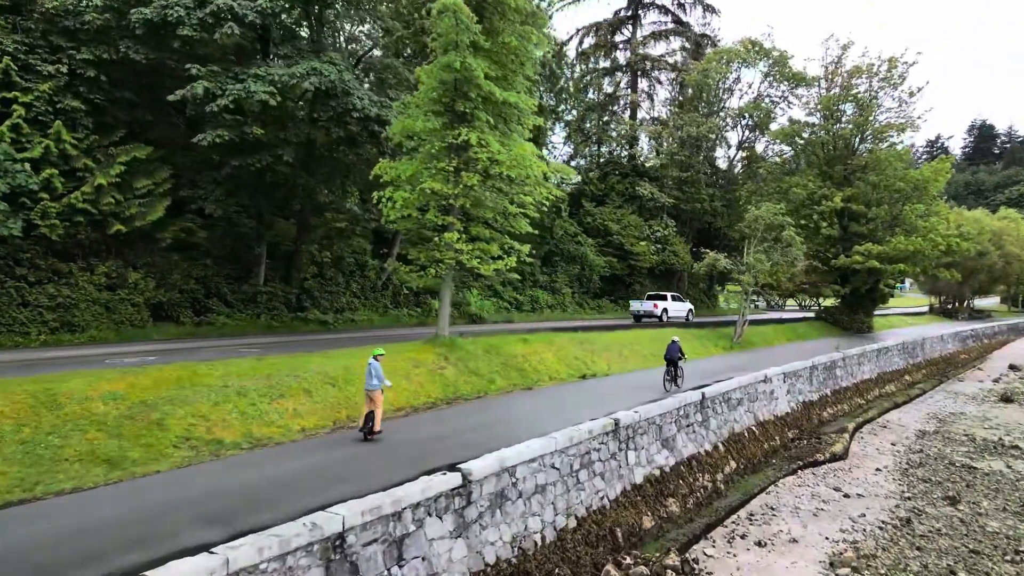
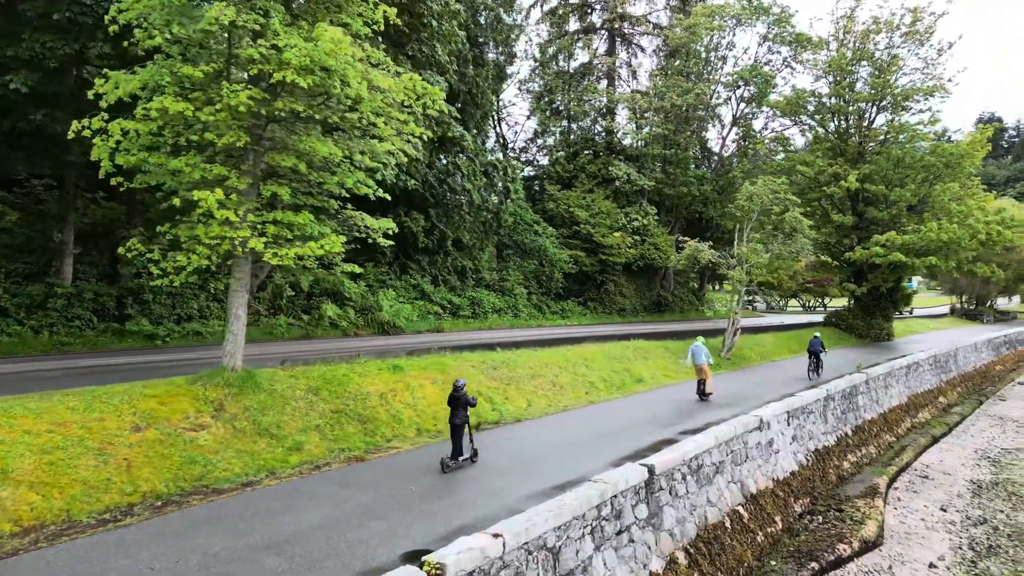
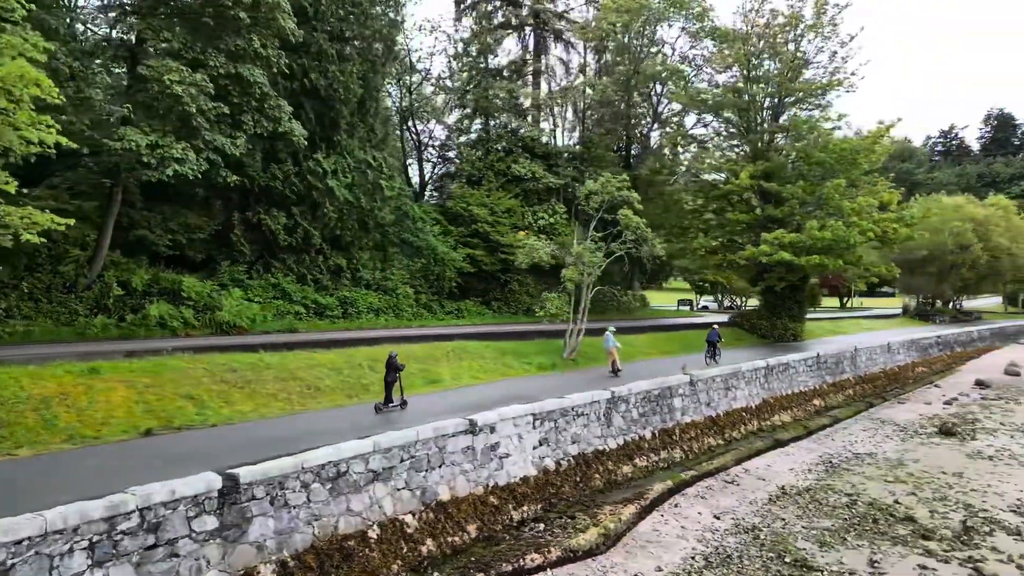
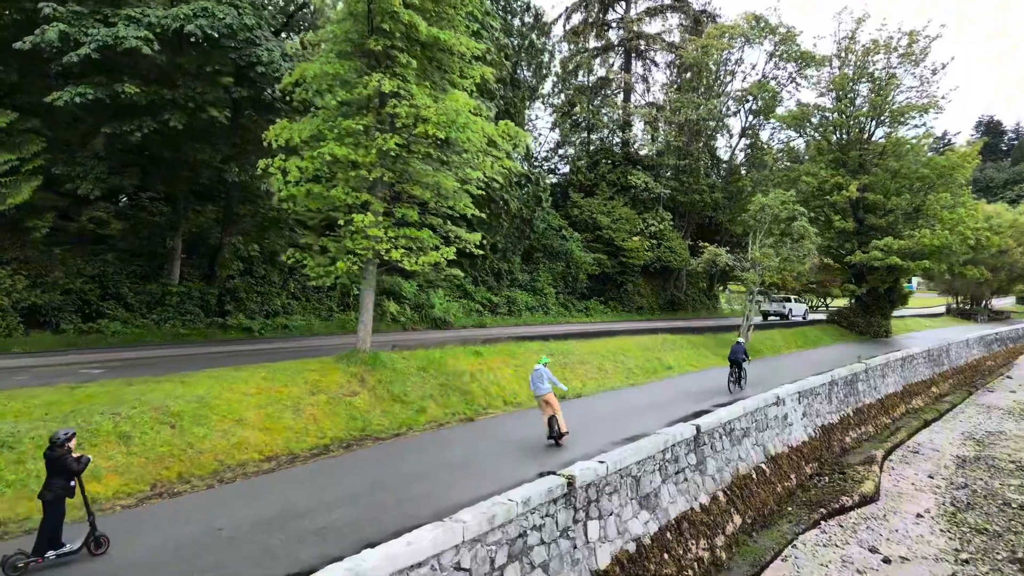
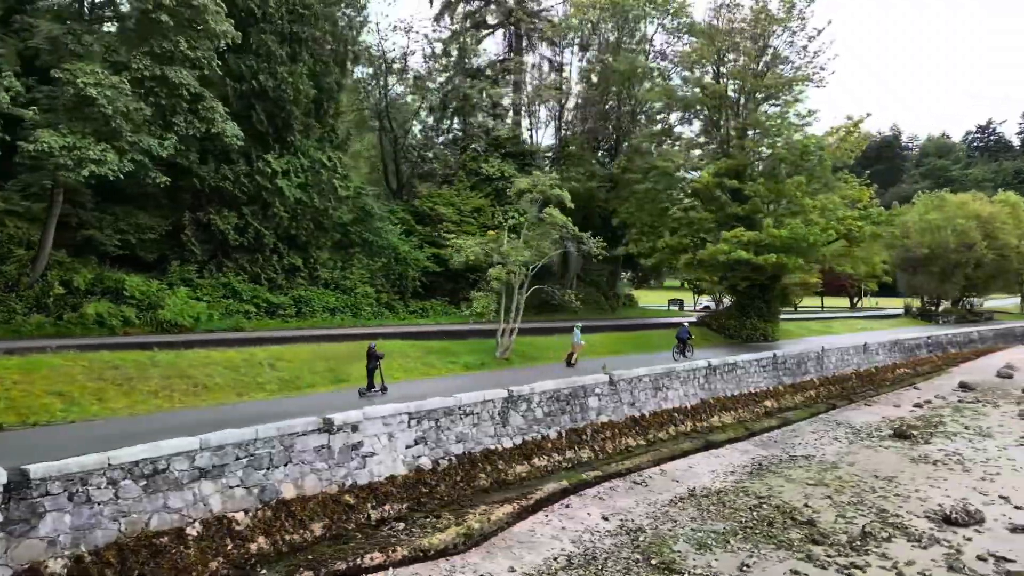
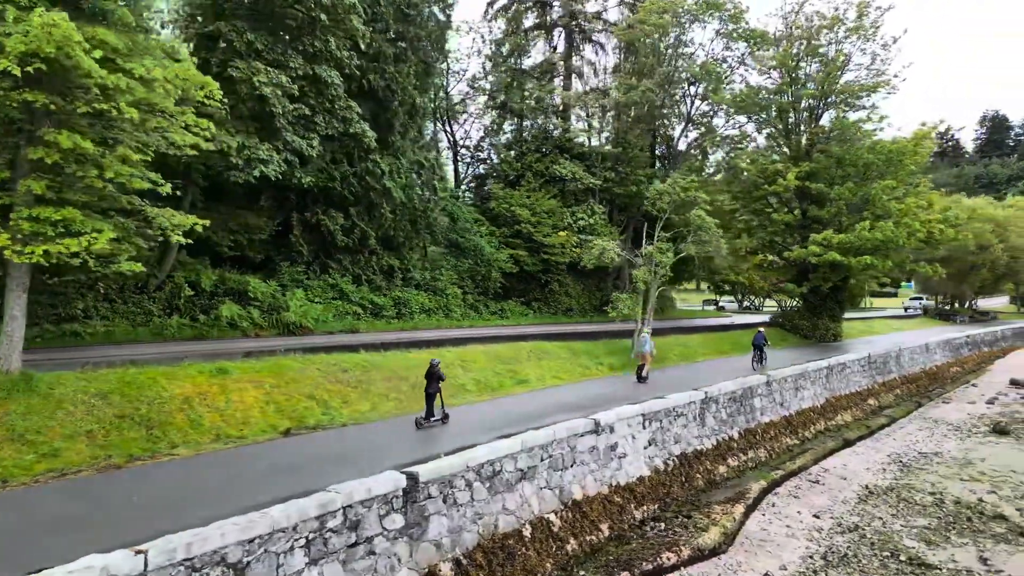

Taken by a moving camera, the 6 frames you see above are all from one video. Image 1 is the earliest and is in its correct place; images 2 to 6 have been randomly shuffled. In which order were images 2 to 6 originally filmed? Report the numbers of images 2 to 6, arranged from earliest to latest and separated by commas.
4, 2, 6, 3, 5
